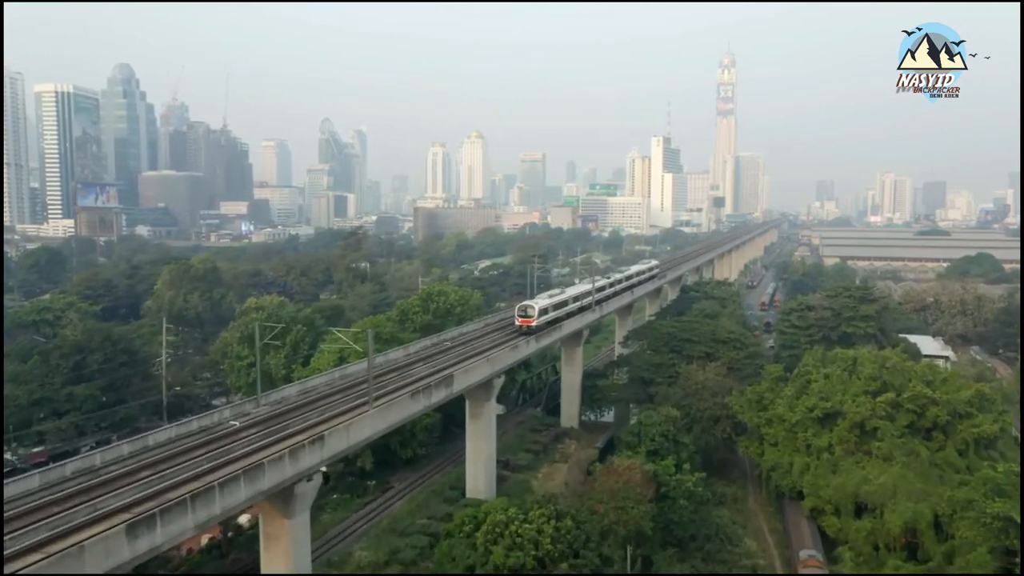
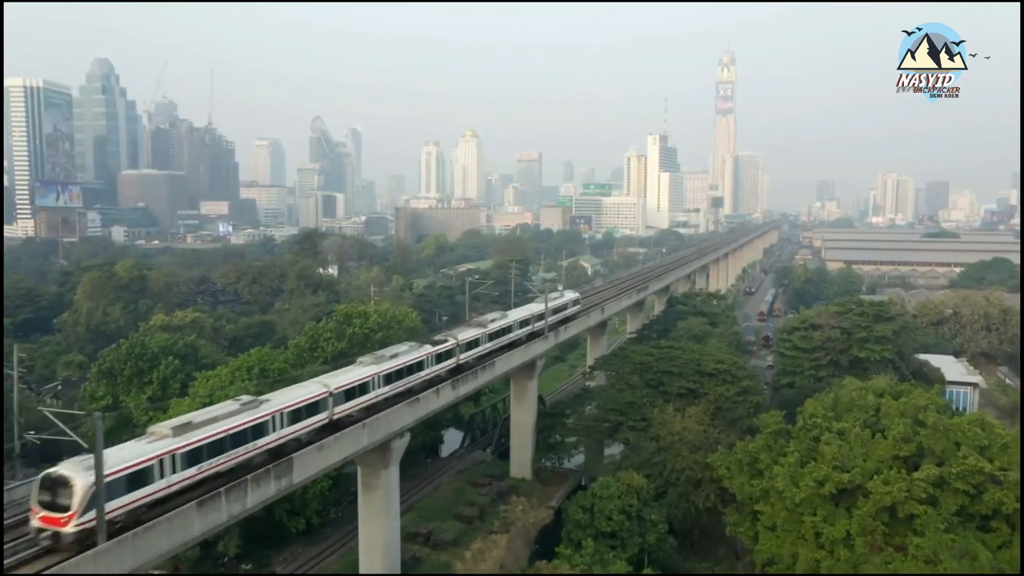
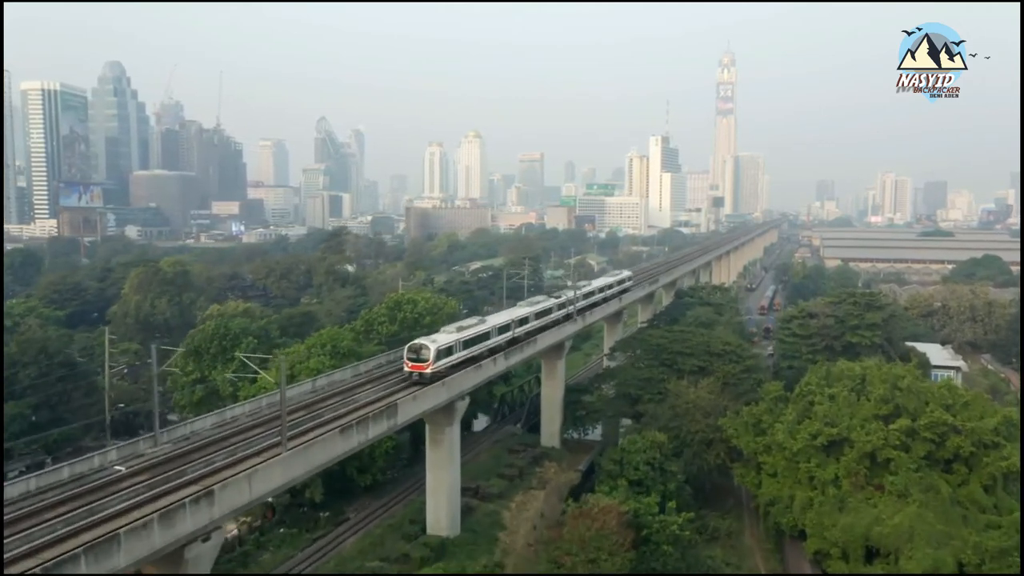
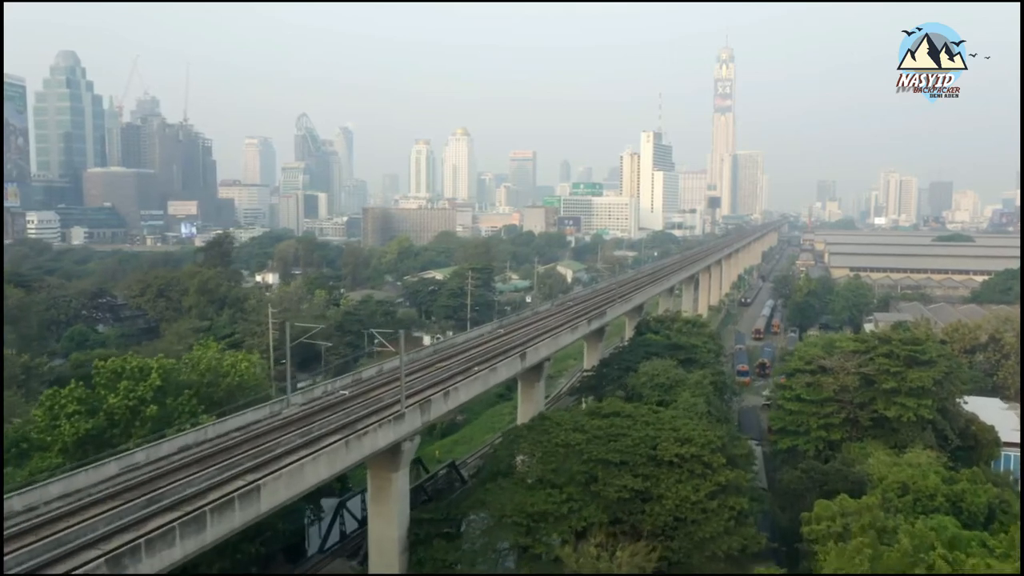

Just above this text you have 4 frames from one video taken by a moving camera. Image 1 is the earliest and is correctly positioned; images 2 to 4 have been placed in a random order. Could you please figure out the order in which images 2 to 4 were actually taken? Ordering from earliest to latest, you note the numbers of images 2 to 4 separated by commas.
3, 2, 4
